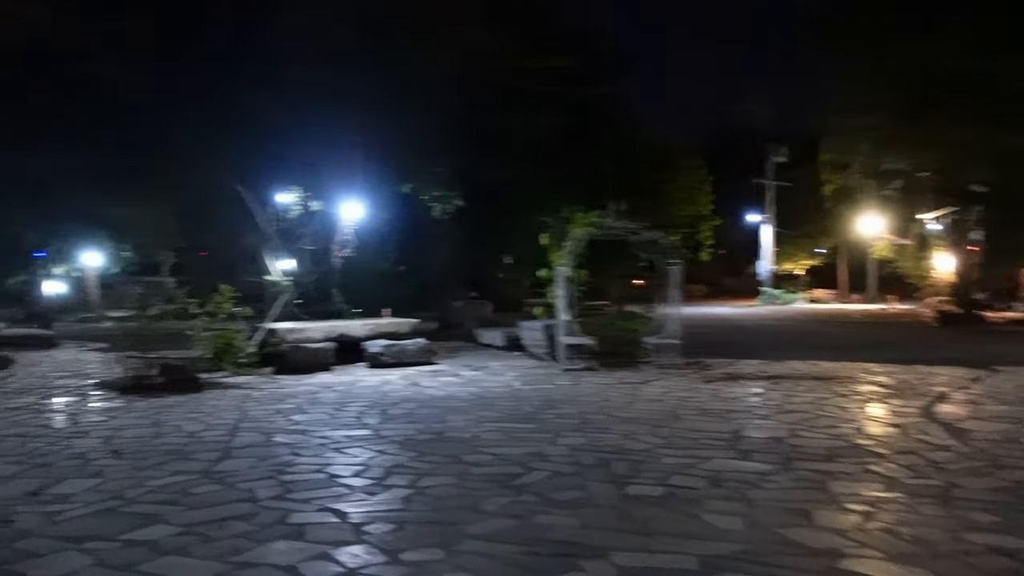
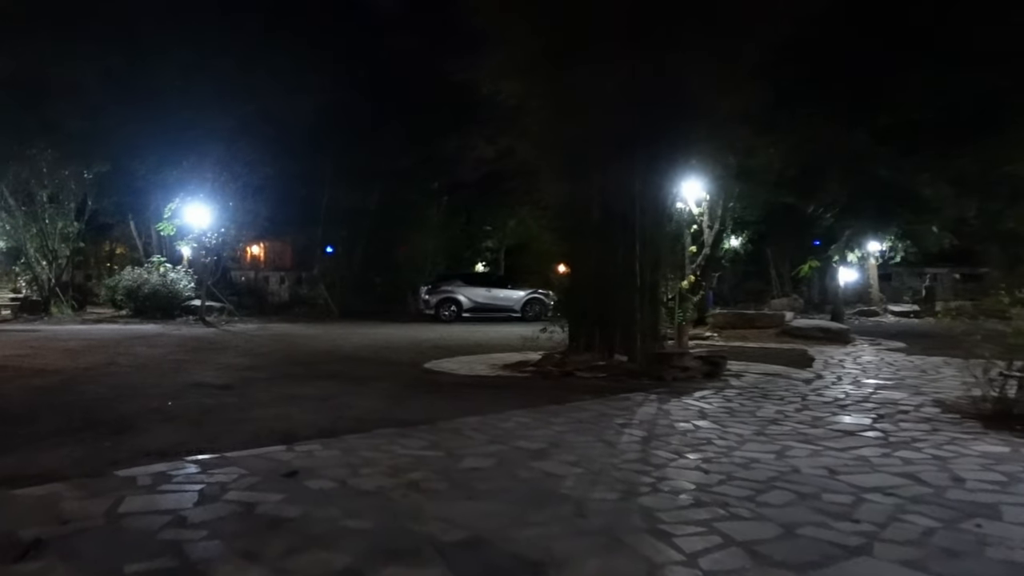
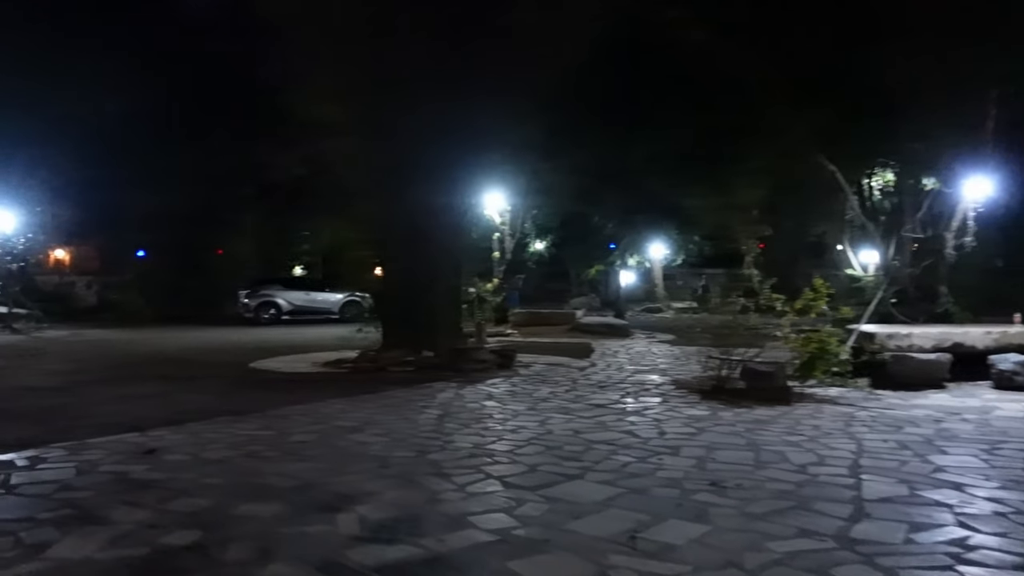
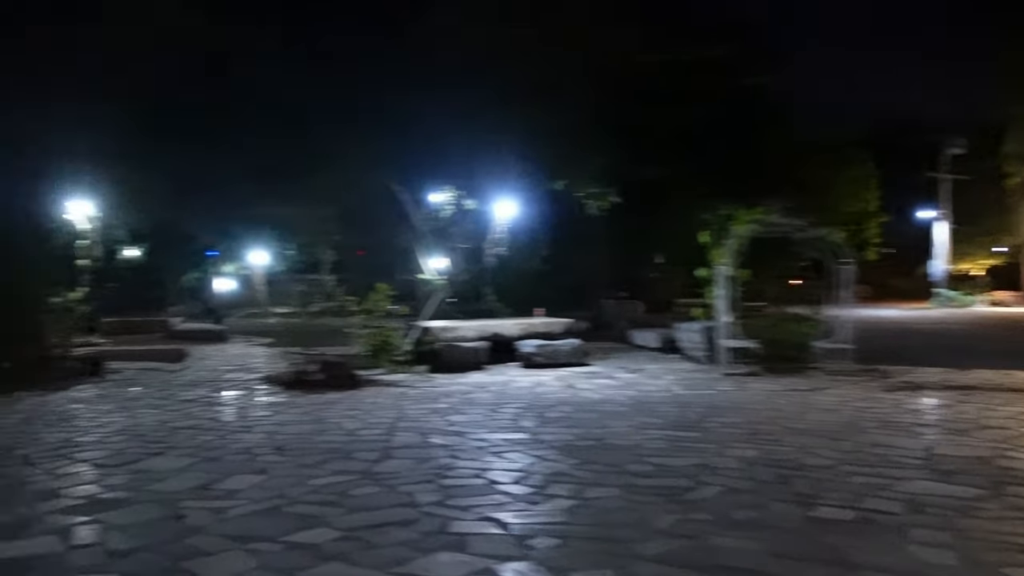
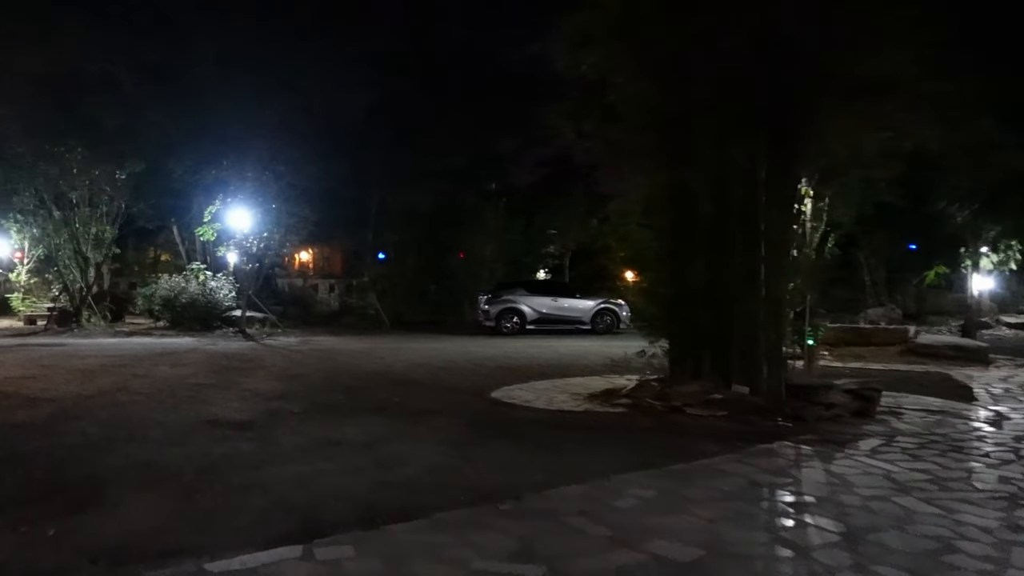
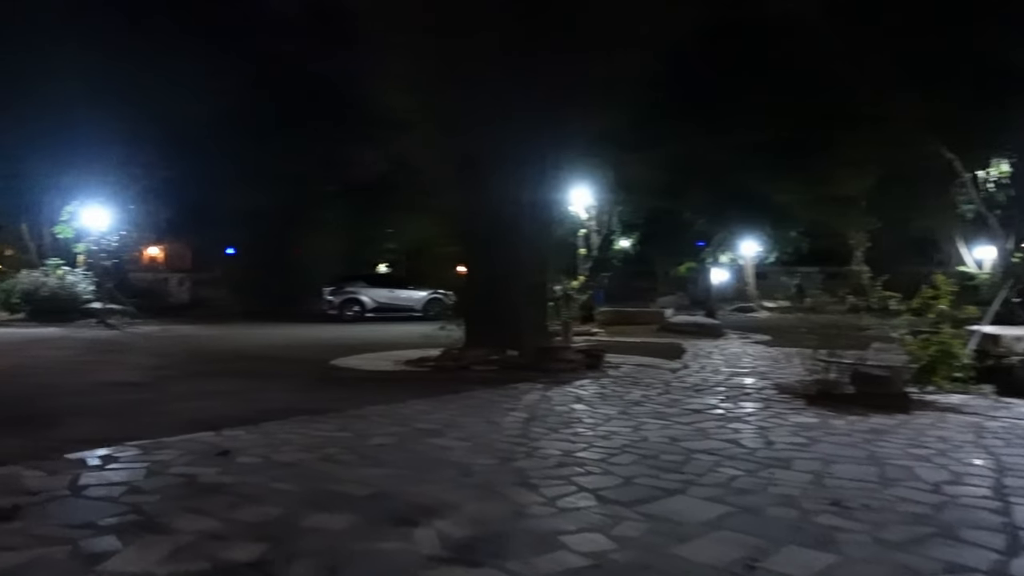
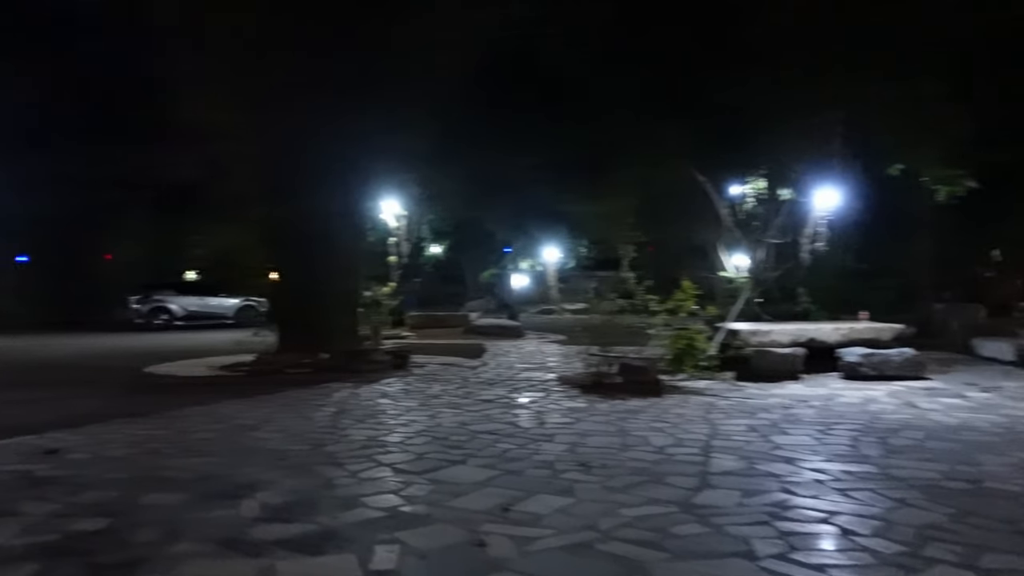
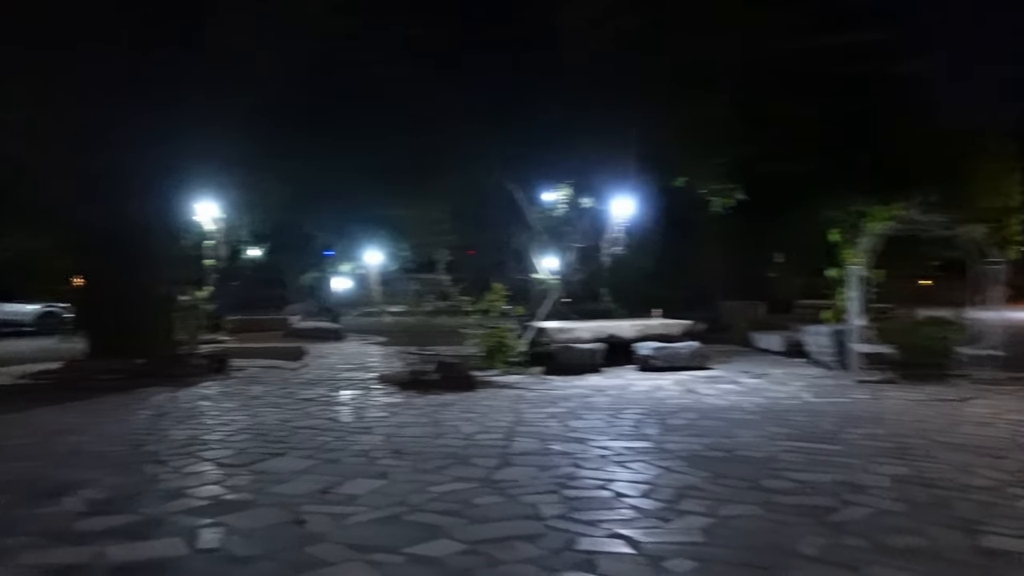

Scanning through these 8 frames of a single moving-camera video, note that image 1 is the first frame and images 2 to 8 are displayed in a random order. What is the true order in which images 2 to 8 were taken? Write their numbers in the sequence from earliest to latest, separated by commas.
4, 8, 7, 3, 6, 2, 5
